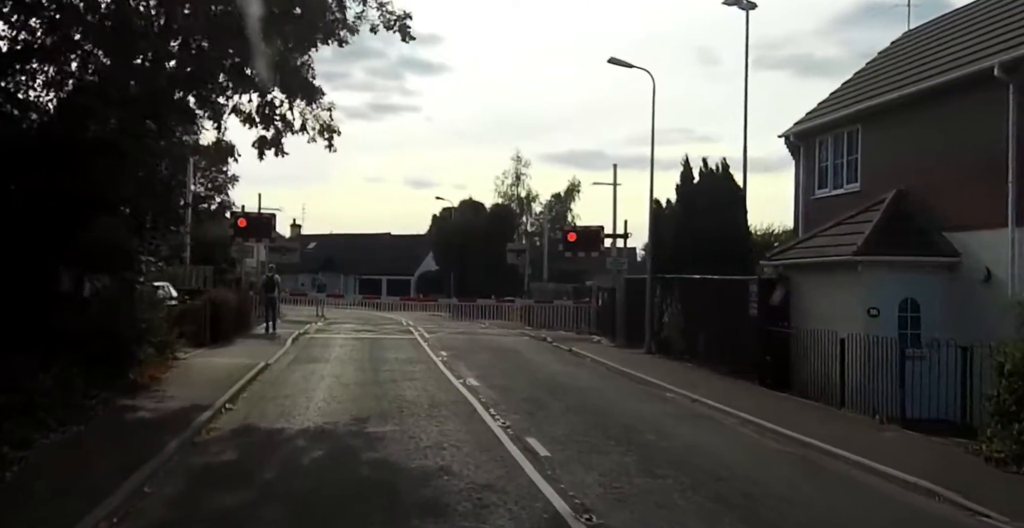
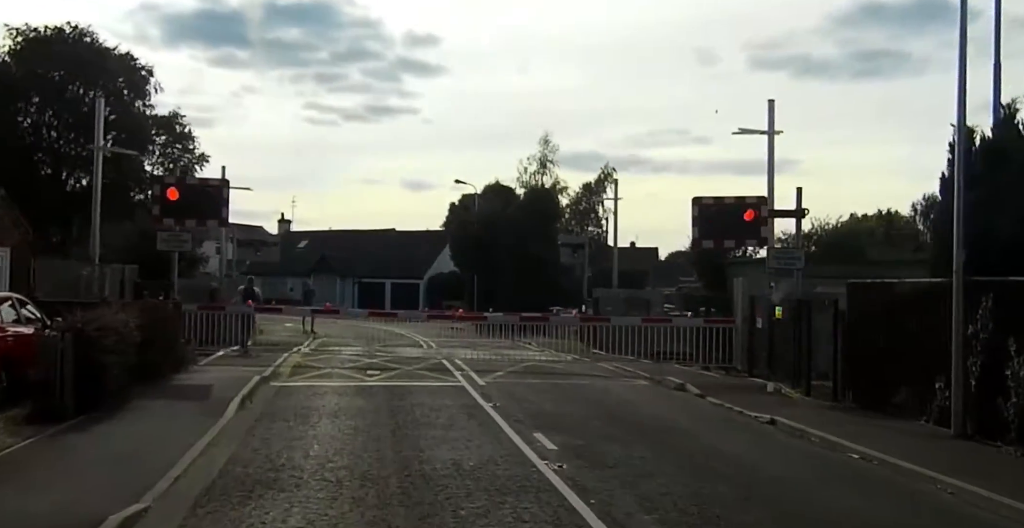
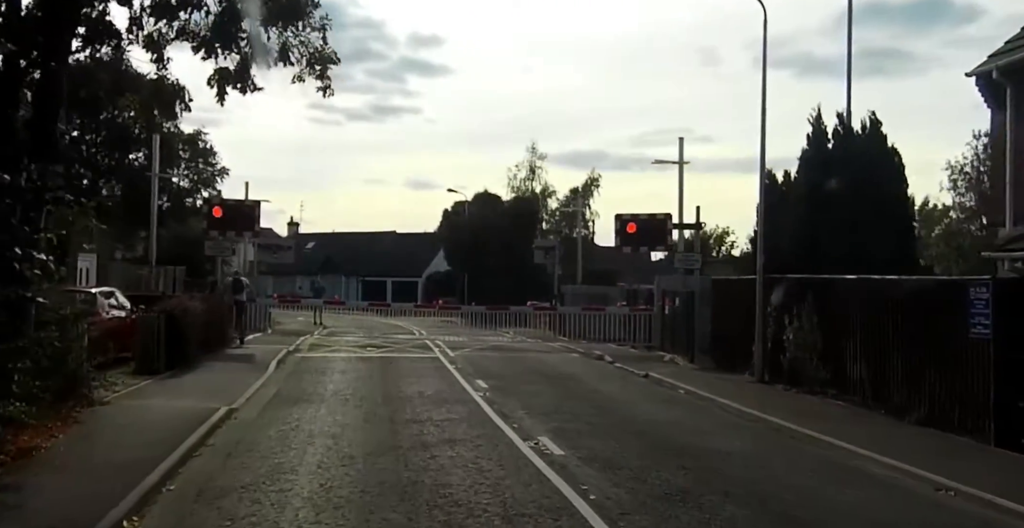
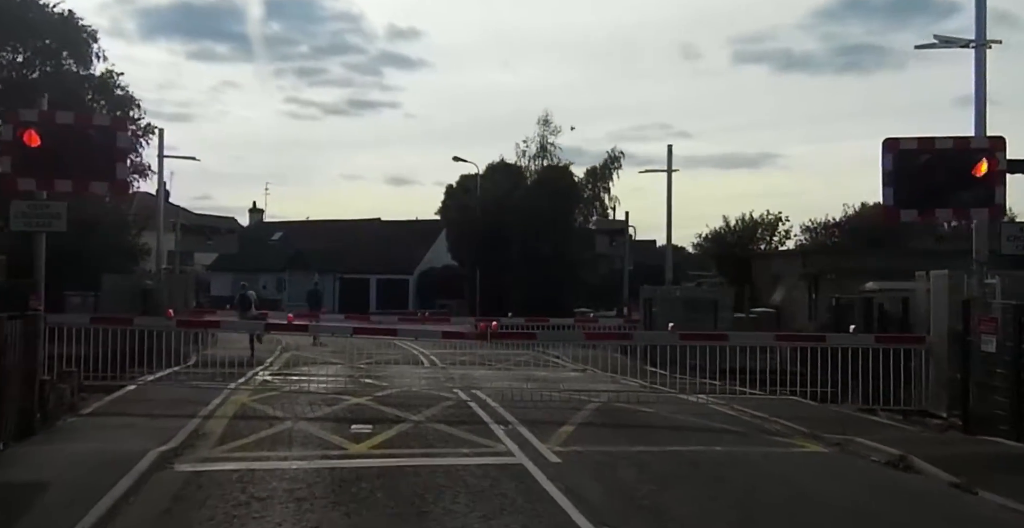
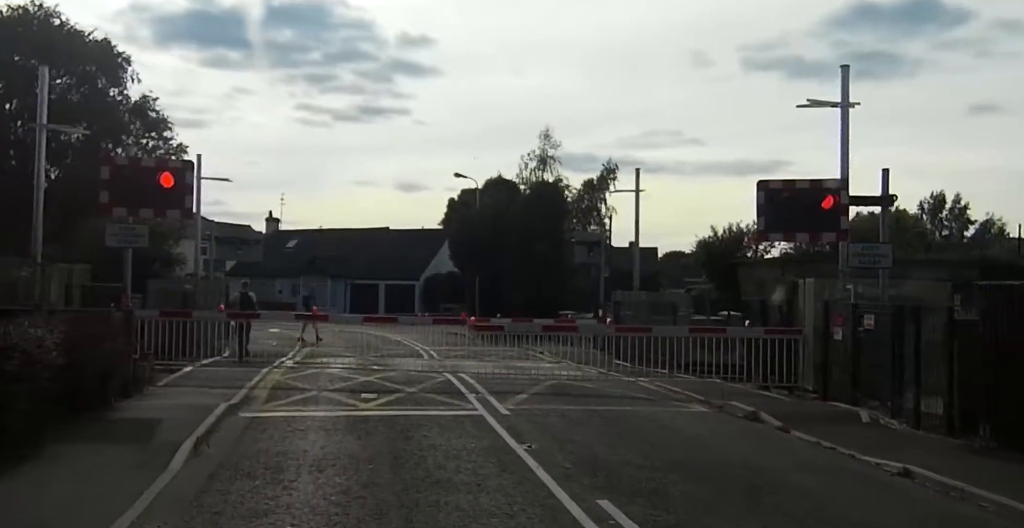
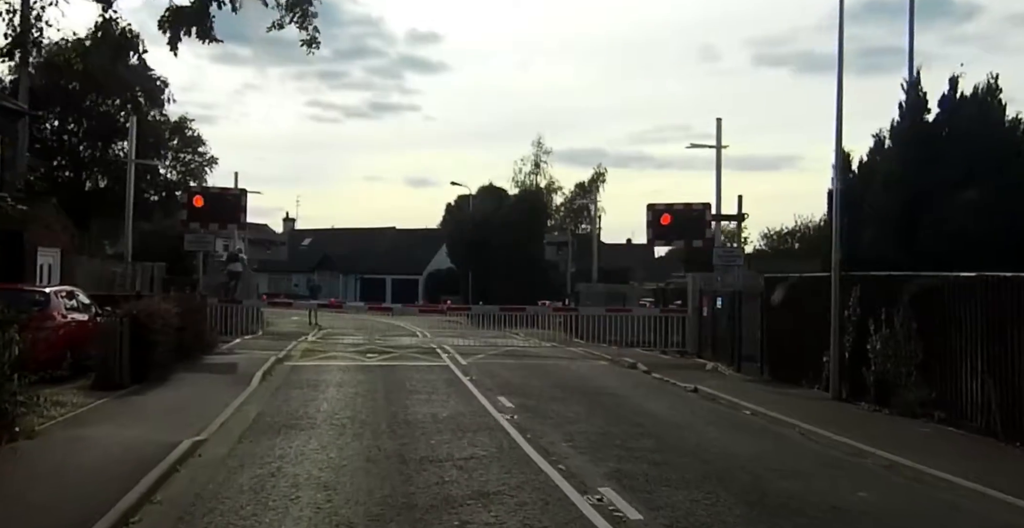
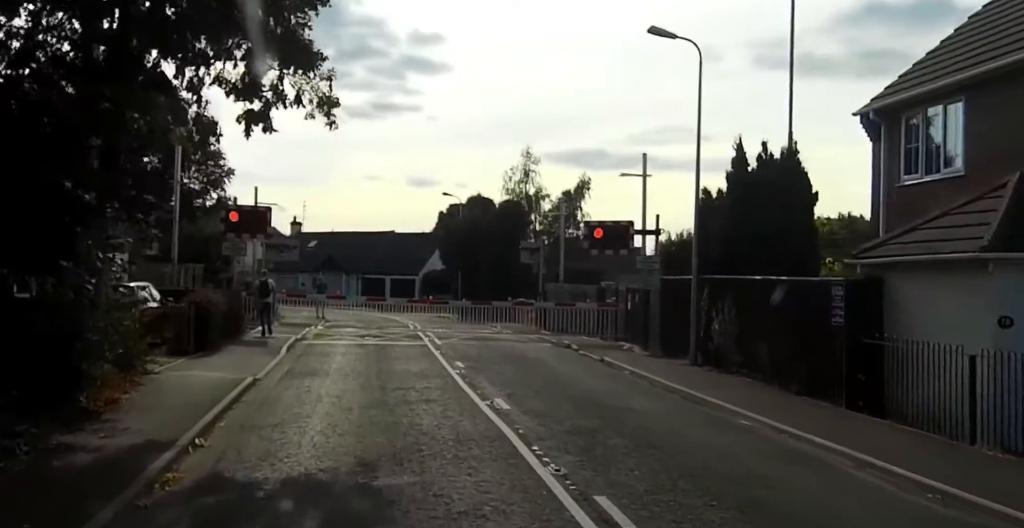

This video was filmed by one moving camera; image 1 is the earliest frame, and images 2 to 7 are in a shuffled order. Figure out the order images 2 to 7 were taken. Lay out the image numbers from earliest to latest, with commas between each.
7, 3, 6, 2, 5, 4
